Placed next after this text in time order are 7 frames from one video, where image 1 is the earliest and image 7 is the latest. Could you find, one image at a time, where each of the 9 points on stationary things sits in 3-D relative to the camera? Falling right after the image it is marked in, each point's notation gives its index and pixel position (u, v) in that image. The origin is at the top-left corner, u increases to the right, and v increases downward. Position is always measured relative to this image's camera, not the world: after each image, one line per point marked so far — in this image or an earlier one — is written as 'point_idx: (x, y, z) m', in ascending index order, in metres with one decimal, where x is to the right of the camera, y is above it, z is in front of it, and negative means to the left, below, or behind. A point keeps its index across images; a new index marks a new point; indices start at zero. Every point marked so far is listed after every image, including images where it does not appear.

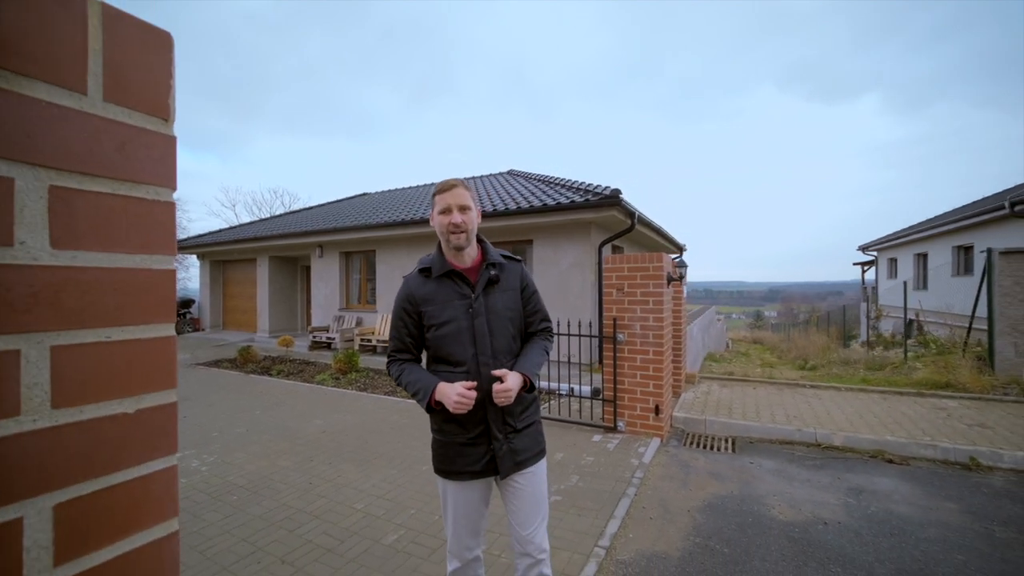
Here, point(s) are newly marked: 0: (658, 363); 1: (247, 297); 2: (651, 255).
0: (+1.5, -0.8, +4.1) m
1: (-8.4, -0.3, +12.9) m
2: (+1.4, +0.3, +4.2) m
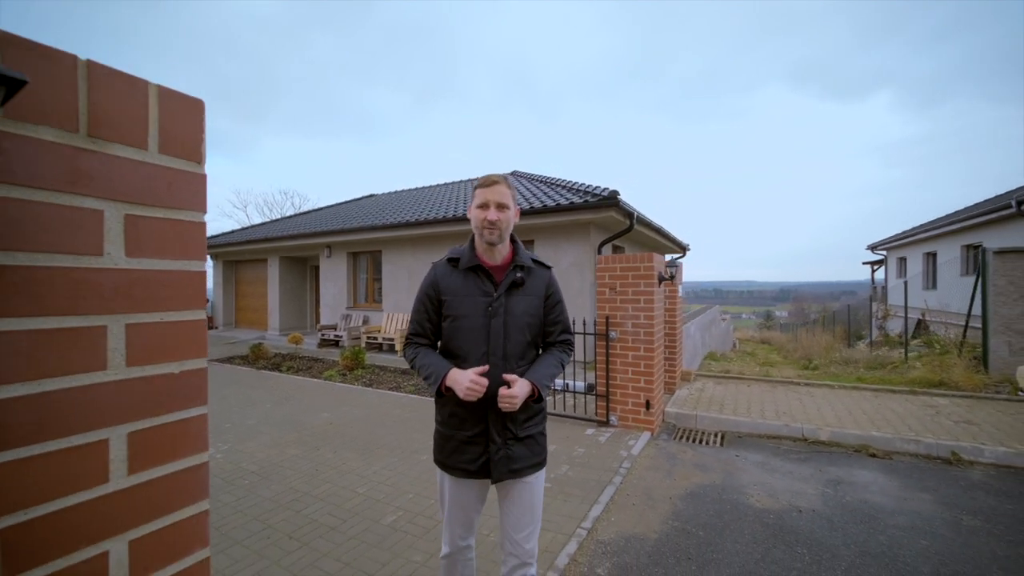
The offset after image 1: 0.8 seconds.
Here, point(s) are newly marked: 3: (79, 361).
0: (+1.4, -0.8, +4.3) m
1: (-8.3, -0.3, +13.2) m
2: (+1.4, +0.4, +4.3) m
3: (-0.7, -0.1, +0.6) m
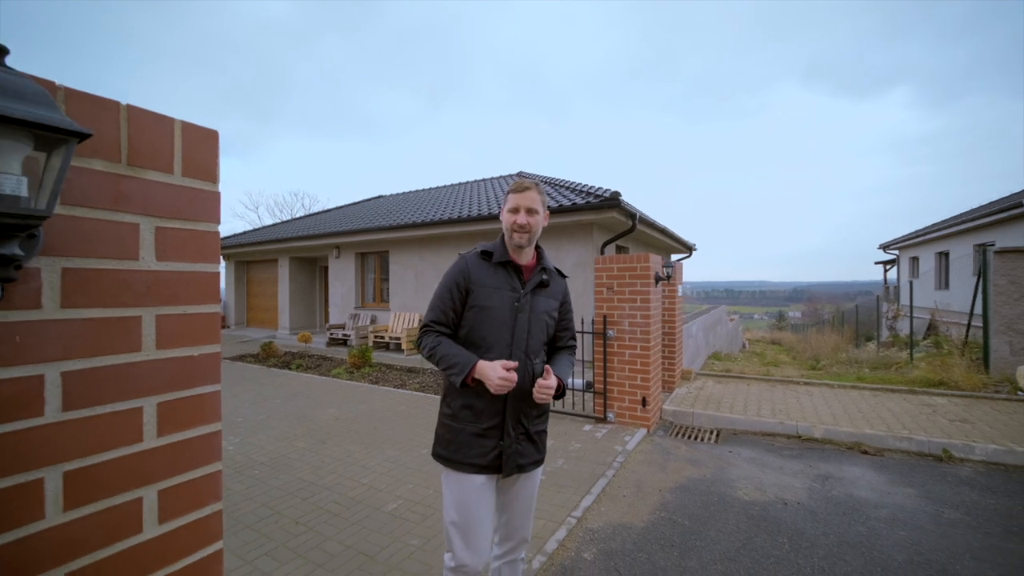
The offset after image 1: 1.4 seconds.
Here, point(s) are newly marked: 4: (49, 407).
0: (+1.4, -0.8, +4.4) m
1: (-8.1, -0.3, +13.6) m
2: (+1.4, +0.4, +4.5) m
3: (-0.8, -0.1, +0.8) m
4: (-0.8, -0.2, +0.7) m
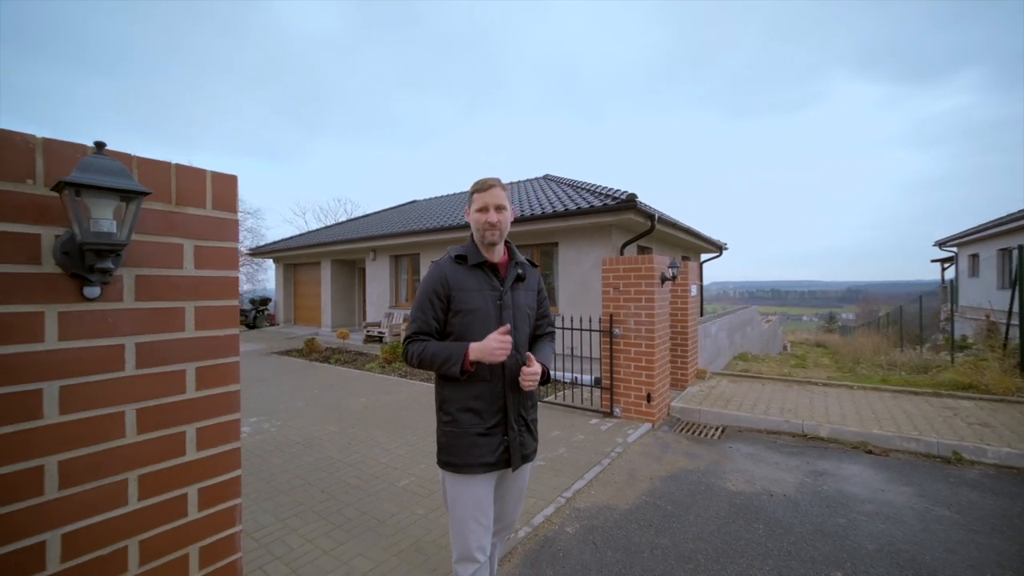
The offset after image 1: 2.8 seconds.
0: (+1.5, -0.8, +4.6) m
1: (-7.2, -0.3, +14.5) m
2: (+1.5, +0.4, +4.6) m
3: (-1.0, -0.1, +1.2) m
4: (-1.0, -0.2, +1.0) m
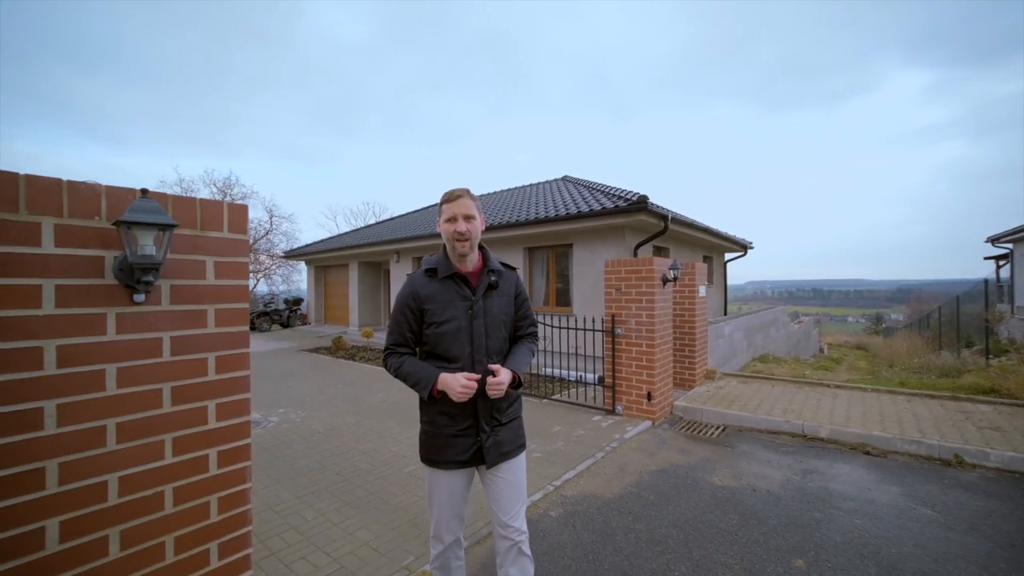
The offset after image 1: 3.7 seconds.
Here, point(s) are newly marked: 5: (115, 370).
0: (+1.6, -0.8, +4.7) m
1: (-6.4, -0.3, +15.2) m
2: (+1.6, +0.3, +4.8) m
3: (-1.2, -0.1, +1.5) m
4: (-1.2, -0.2, +1.3) m
5: (-1.2, -0.3, +1.2) m
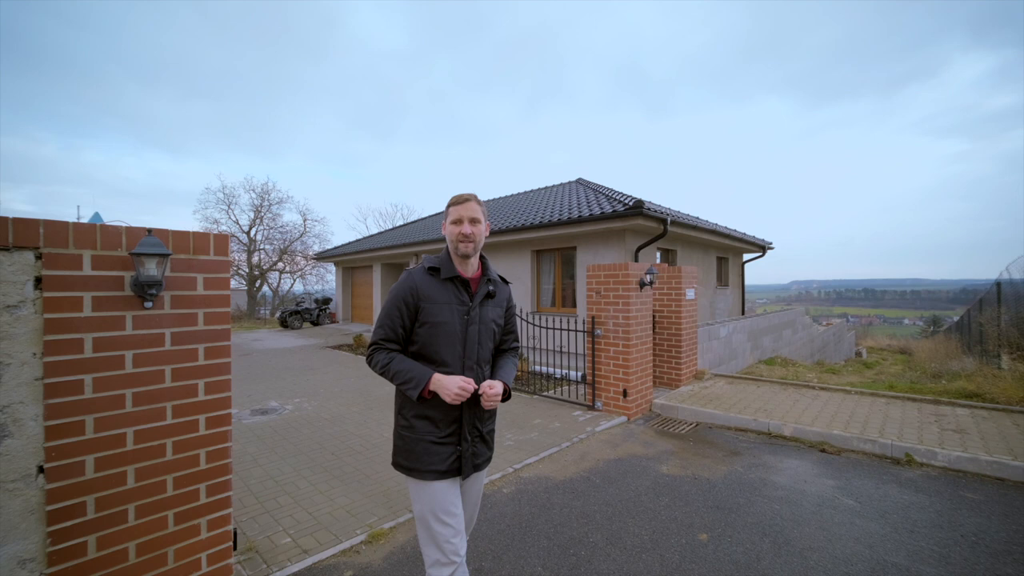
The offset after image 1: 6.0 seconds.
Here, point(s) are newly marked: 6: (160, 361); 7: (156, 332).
0: (+1.4, -0.8, +5.0) m
1: (-5.7, -0.3, +16.2) m
2: (+1.4, +0.3, +5.1) m
3: (-1.6, -0.2, +2.0) m
4: (-1.6, -0.3, +1.9) m
5: (-1.7, -0.3, +1.8) m
6: (-1.6, -0.3, +1.9) m
7: (-1.6, -0.2, +1.9) m
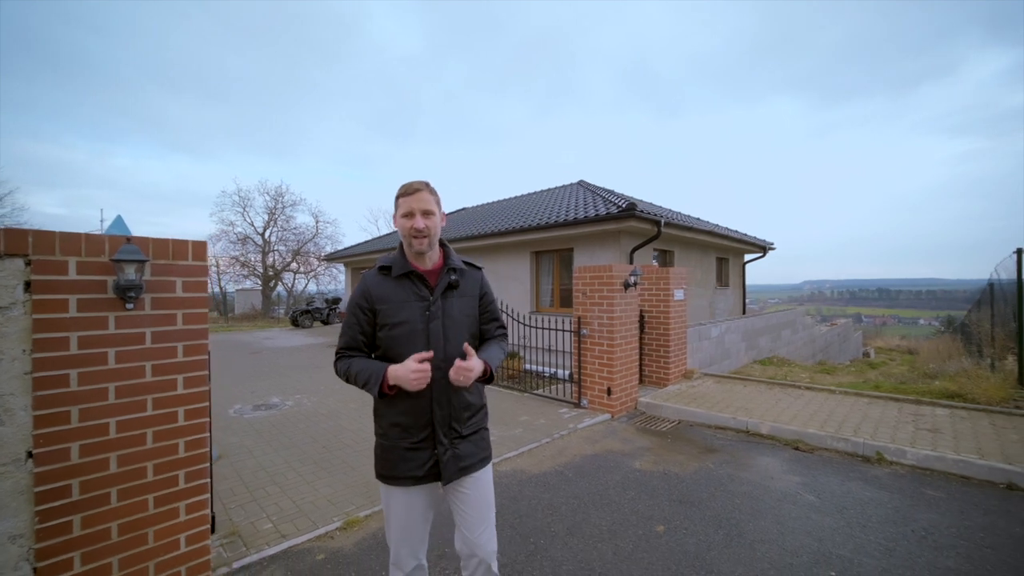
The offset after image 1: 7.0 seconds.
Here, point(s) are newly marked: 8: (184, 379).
0: (+1.2, -0.8, +5.1) m
1: (-5.6, -0.3, +16.4) m
2: (+1.2, +0.3, +5.2) m
3: (-1.8, -0.2, +2.2) m
4: (-1.9, -0.3, +2.1) m
5: (-1.9, -0.3, +2.0) m
6: (-1.9, -0.4, +2.1) m
7: (-1.9, -0.2, +2.1) m
8: (-1.8, -0.5, +2.2) m
